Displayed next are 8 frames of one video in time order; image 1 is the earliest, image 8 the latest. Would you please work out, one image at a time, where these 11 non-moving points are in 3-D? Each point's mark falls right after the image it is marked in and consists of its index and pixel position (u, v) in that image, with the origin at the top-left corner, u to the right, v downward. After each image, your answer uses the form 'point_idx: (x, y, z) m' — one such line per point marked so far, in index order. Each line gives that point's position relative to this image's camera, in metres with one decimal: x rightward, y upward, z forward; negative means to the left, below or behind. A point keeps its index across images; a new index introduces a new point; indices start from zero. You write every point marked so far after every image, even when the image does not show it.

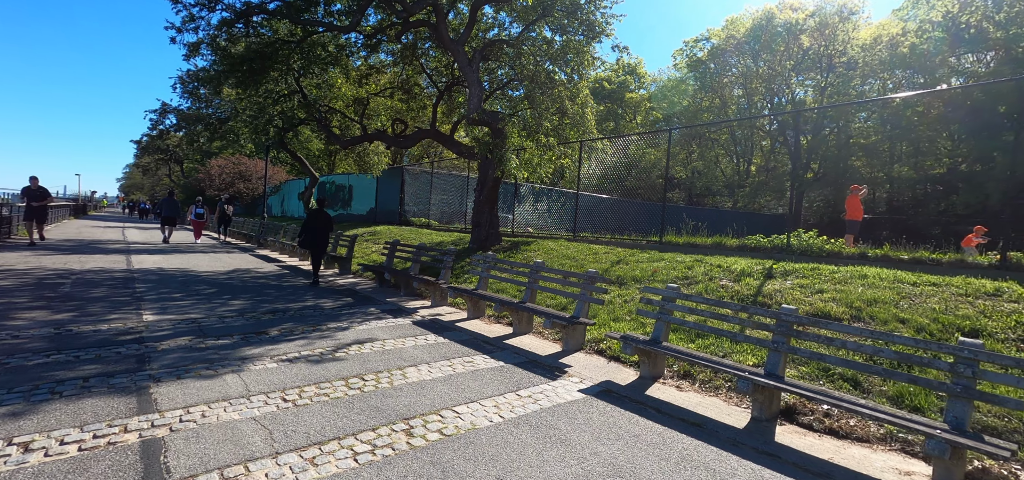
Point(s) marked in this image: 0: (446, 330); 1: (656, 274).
0: (-0.8, -1.1, +5.2) m
1: (+2.2, -0.5, +6.4) m
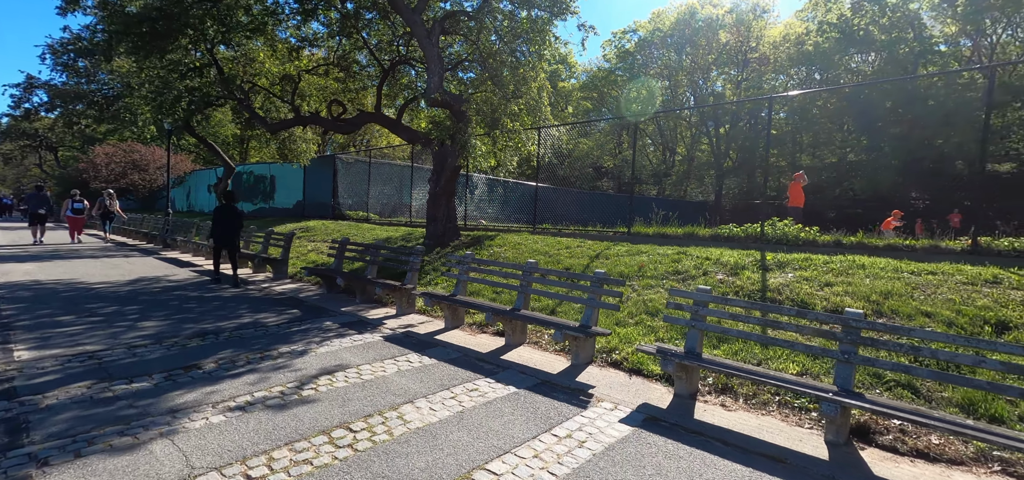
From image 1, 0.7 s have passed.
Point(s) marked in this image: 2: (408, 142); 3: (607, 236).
0: (-0.9, -1.1, +4.5) m
1: (+1.9, -0.4, +6.1) m
2: (-2.5, +2.4, +10.1) m
3: (+2.1, +0.1, +9.2) m
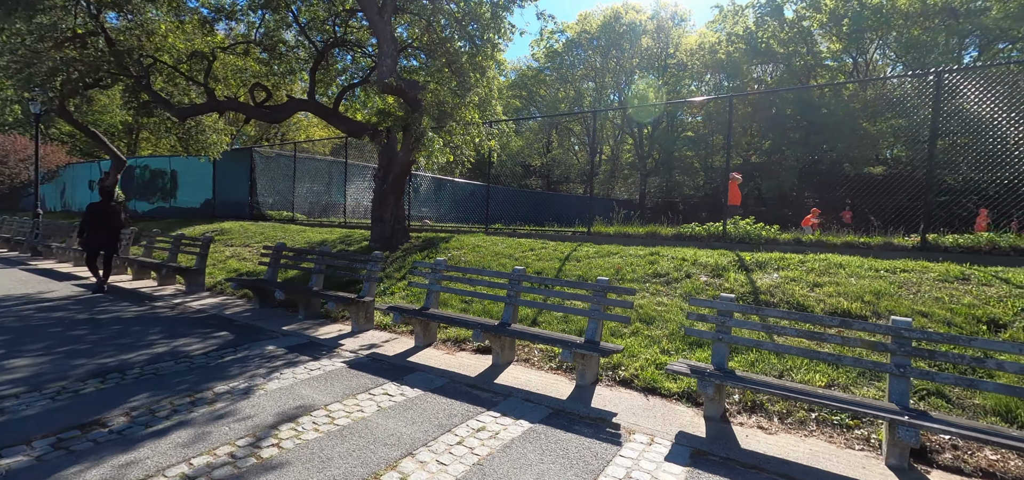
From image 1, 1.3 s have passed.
0: (-1.0, -1.2, +3.8) m
1: (+1.5, -0.4, +5.9) m
2: (-3.5, +2.3, +9.1) m
3: (+1.2, +0.1, +8.9) m
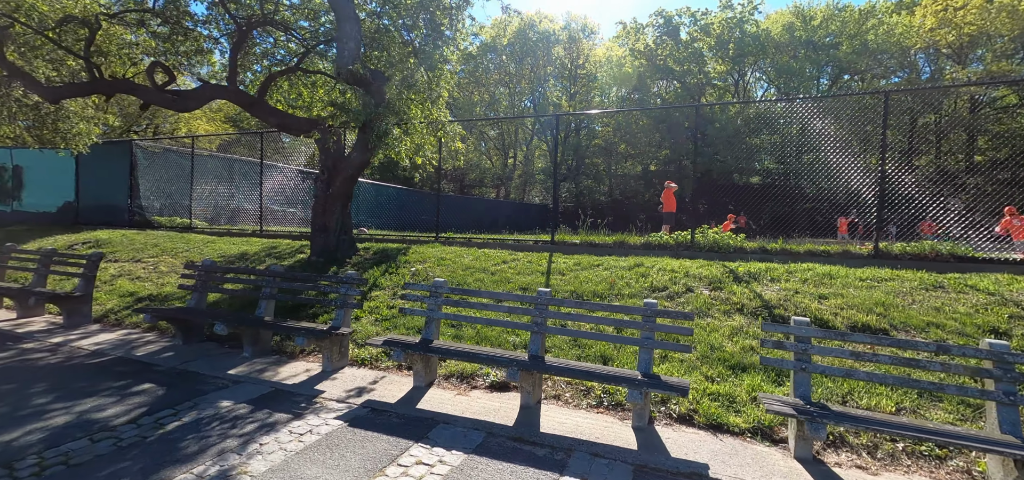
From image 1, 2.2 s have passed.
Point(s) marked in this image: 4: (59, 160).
0: (-0.6, -1.3, +3.1) m
1: (+1.4, -0.6, +5.6) m
2: (-4.2, +2.1, +7.8) m
3: (+0.4, -0.1, +8.5) m
4: (-16.9, +3.0, +15.9) m
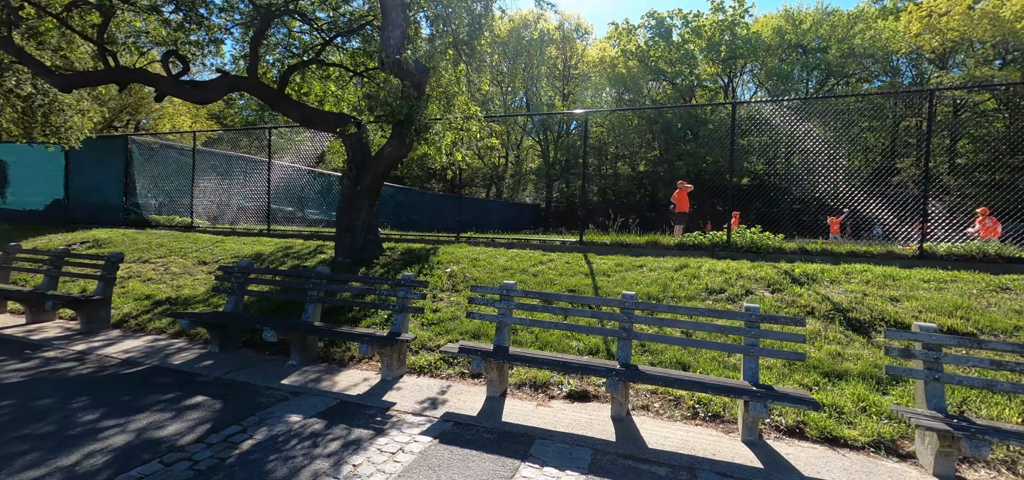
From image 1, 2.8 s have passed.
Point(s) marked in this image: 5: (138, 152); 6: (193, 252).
0: (+0.1, -1.4, +2.9) m
1: (+2.0, -0.6, +5.4) m
2: (-3.7, +2.1, +7.5) m
3: (+0.9, -0.1, +8.3) m
4: (-16.5, +3.0, +15.2) m
5: (-12.4, +2.9, +14.2) m
6: (-6.7, -0.2, +9.0) m
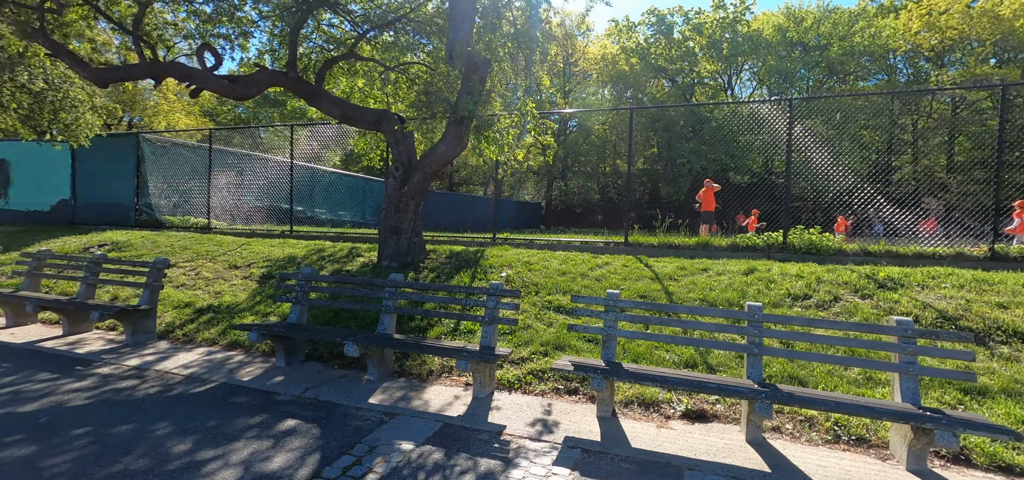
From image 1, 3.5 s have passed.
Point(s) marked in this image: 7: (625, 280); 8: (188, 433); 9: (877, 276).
0: (+1.0, -1.4, +2.6) m
1: (+2.9, -0.6, +5.2) m
2: (-2.8, +2.0, +7.2) m
3: (+1.8, -0.1, +8.1) m
4: (-15.8, +2.9, +14.7) m
5: (-11.6, +2.9, +13.7) m
6: (-5.9, -0.3, +8.6) m
7: (+1.5, -0.6, +5.9) m
8: (-2.2, -1.3, +2.9) m
9: (+4.4, -0.5, +5.1) m
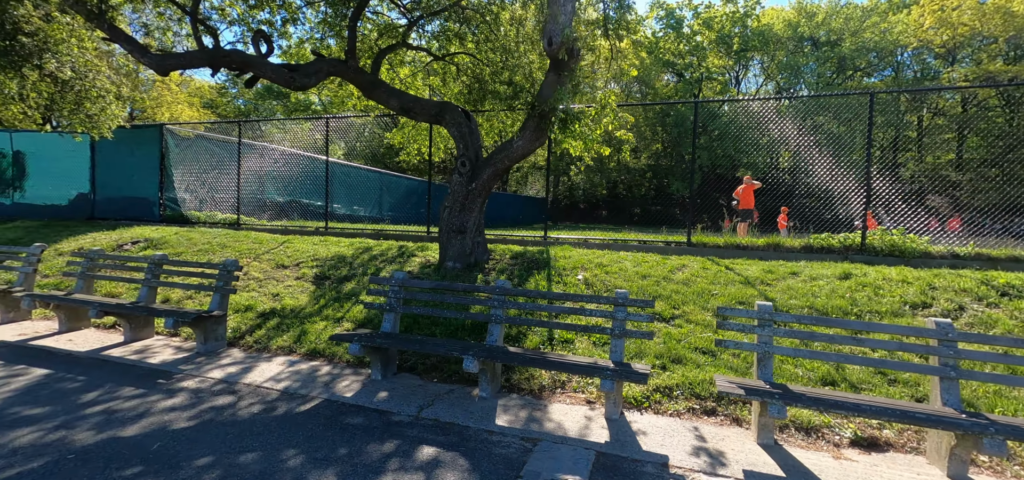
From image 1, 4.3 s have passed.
0: (+2.0, -1.5, +2.3) m
1: (+4.0, -0.7, +4.9) m
2: (-1.7, +2.0, +6.8) m
3: (+2.8, -0.1, +7.7) m
4: (-14.7, +3.1, +14.3) m
5: (-10.6, +3.0, +13.4) m
6: (-4.8, -0.2, +8.3) m
7: (+2.6, -0.6, +5.6) m
8: (-1.2, -1.4, +2.6) m
9: (+5.4, -0.5, +4.8) m
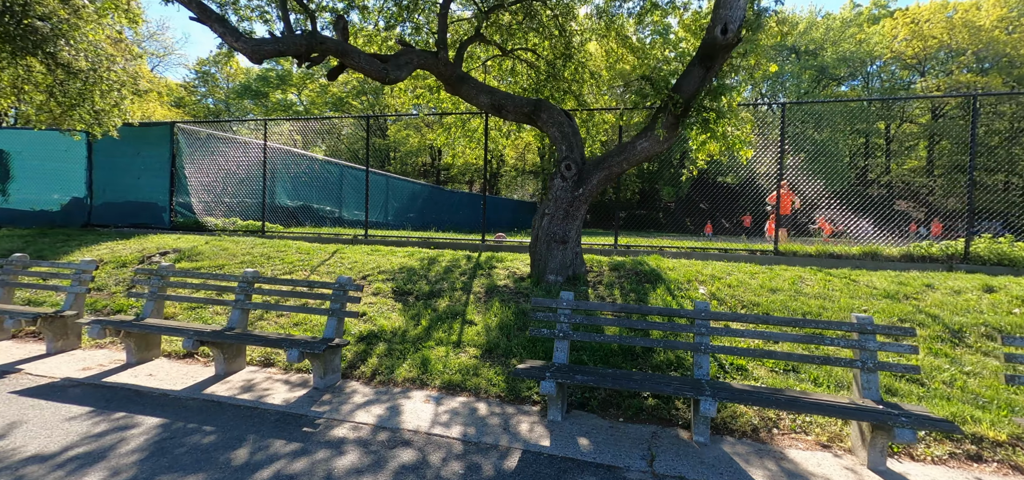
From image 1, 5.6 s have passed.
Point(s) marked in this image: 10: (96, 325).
0: (+3.7, -1.6, +1.8) m
1: (+5.5, -0.8, +4.5) m
2: (-0.3, +1.9, +6.2) m
3: (+4.3, -0.3, +7.3) m
4: (-13.5, +2.9, +13.1) m
5: (-9.4, +2.8, +12.3) m
6: (-3.4, -0.4, +7.5) m
7: (+4.1, -0.7, +5.2) m
8: (+0.5, -1.5, +2.0) m
9: (+7.0, -0.6, +4.5) m
10: (-4.2, -0.9, +4.4) m
